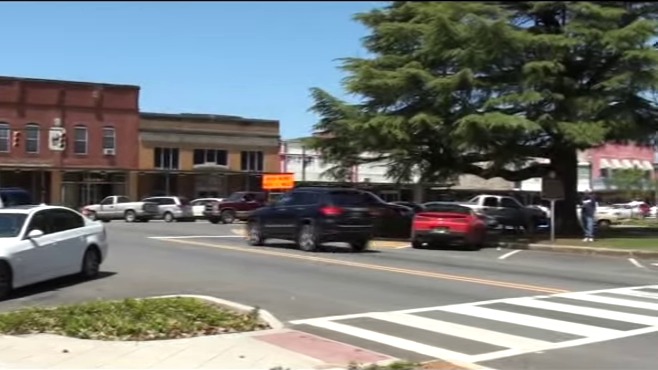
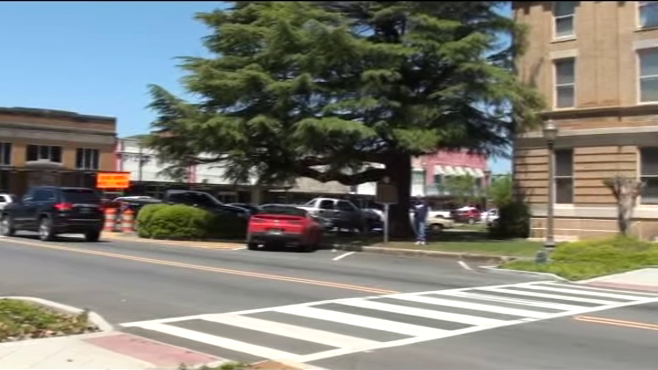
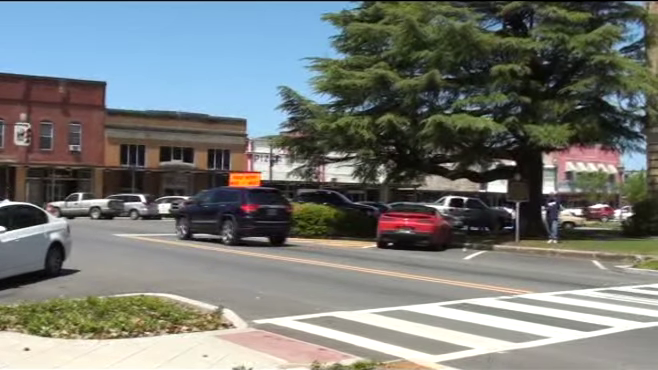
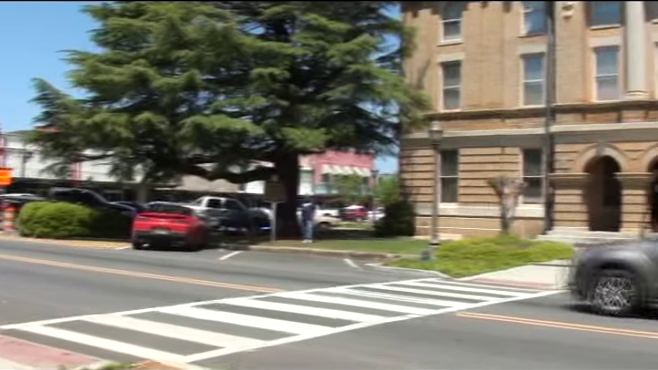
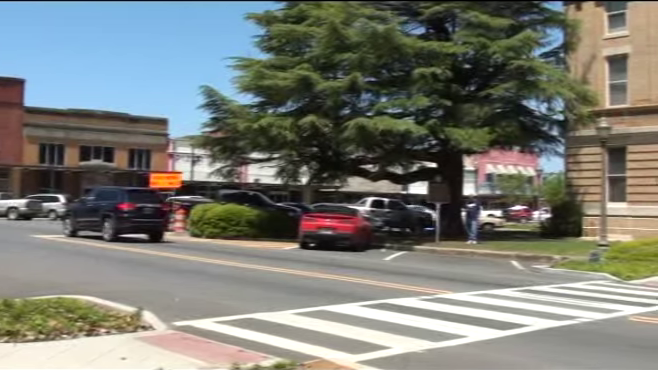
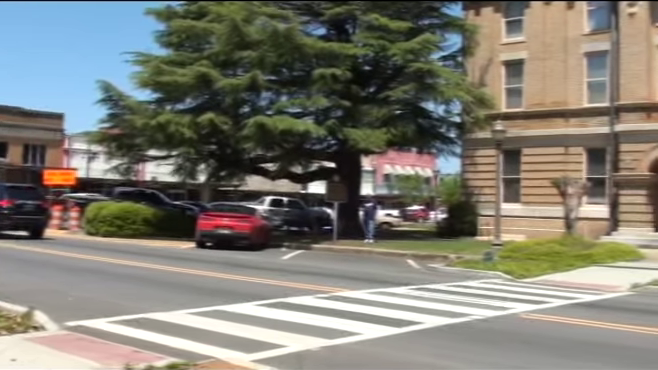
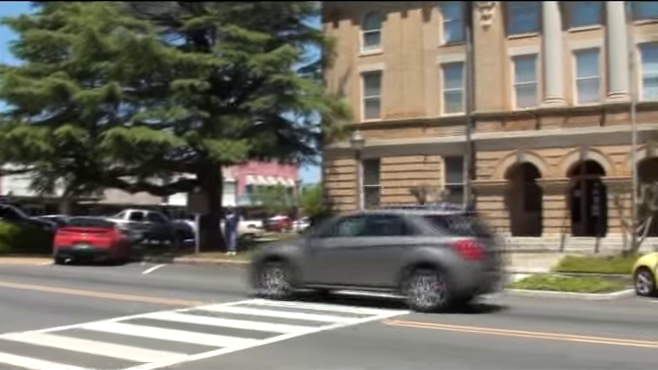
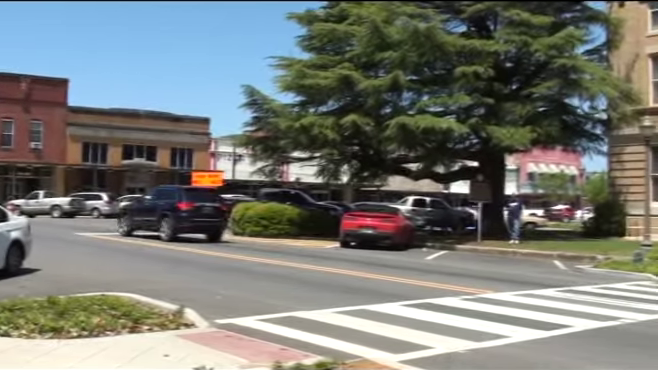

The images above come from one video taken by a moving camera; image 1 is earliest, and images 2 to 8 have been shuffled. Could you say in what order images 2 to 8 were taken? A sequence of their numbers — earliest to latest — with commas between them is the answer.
3, 8, 5, 2, 6, 4, 7
